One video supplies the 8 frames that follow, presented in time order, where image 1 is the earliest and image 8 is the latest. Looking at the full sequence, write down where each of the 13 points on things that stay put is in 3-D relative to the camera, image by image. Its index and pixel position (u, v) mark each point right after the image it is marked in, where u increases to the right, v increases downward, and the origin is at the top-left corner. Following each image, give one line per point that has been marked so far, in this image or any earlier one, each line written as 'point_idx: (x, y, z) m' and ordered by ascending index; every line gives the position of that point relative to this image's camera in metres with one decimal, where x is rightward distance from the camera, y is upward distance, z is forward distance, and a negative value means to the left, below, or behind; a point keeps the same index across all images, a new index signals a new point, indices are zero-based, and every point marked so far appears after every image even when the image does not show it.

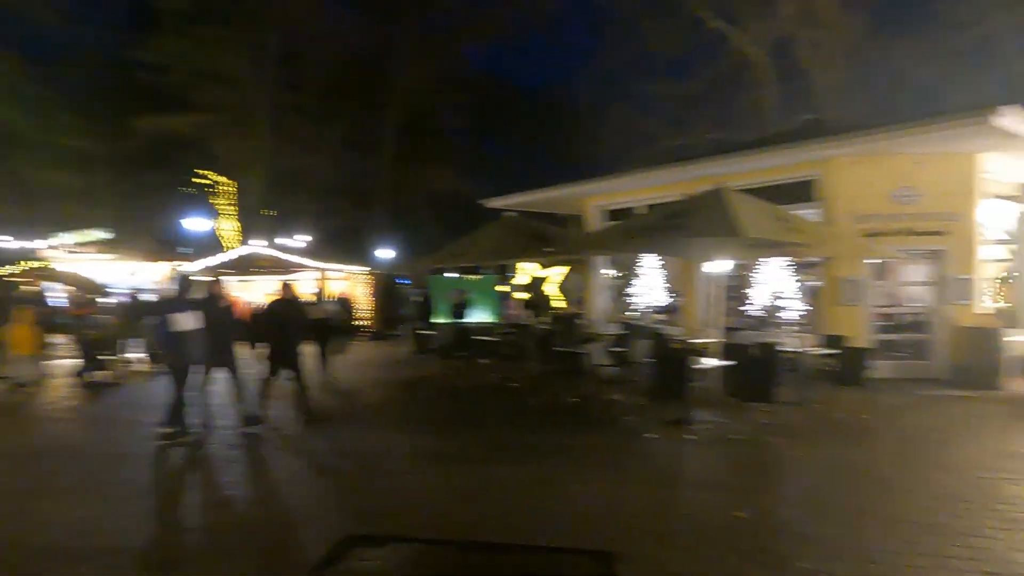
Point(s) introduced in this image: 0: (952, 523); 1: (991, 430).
0: (+3.6, -1.9, +5.5) m
1: (+6.4, -1.9, +9.0) m
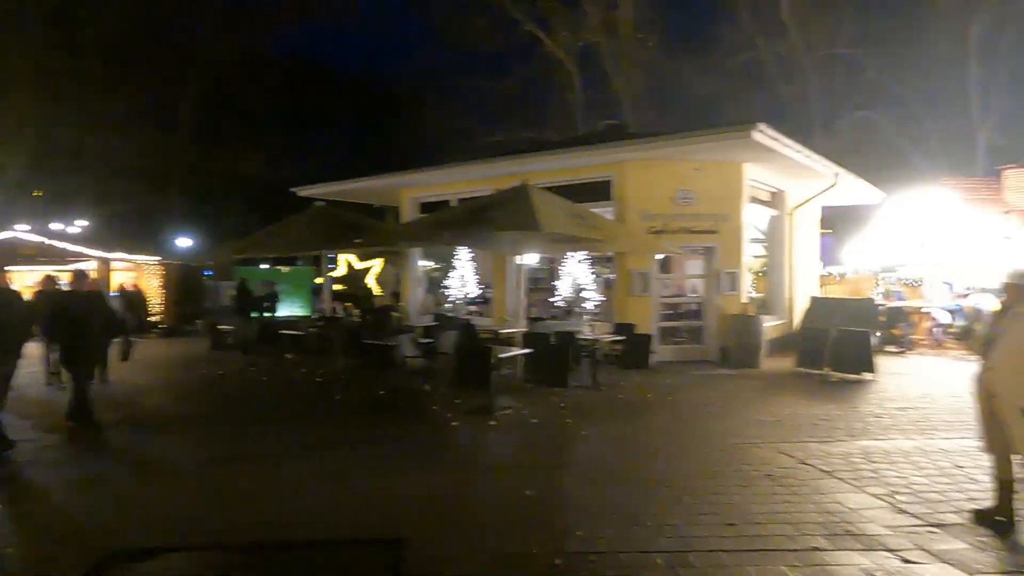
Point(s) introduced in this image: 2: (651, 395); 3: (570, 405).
0: (+1.8, -1.9, +6.3) m
1: (+3.6, -1.8, +10.4) m
2: (+2.2, -1.7, +10.7) m
3: (+0.9, -1.7, +9.8) m
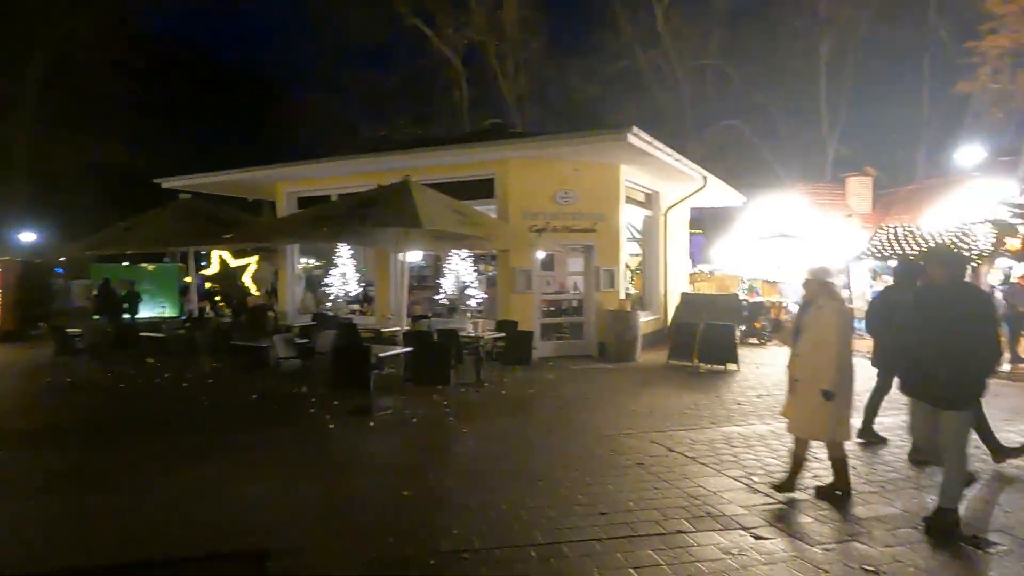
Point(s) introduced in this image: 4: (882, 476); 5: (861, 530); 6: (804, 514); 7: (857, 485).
0: (+0.6, -1.8, +6.5) m
1: (+1.7, -1.7, +10.8) m
2: (+0.3, -1.7, +10.9) m
3: (-0.9, -1.7, +9.8) m
4: (+3.6, -1.8, +6.5) m
5: (+2.7, -1.9, +5.2) m
6: (+2.4, -1.9, +5.6) m
7: (+3.2, -1.9, +6.2) m
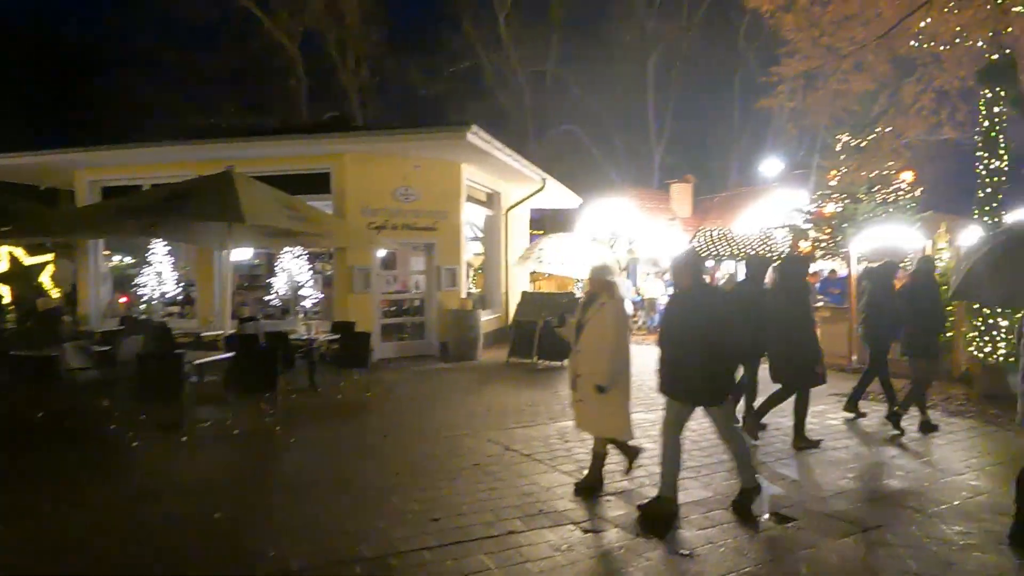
0: (-1.0, -1.8, +6.3) m
1: (-0.9, -1.7, +10.8) m
2: (-2.3, -1.7, +10.5) m
3: (-3.2, -1.7, +9.1) m
4: (+2.0, -1.8, +7.0) m
5: (+1.4, -1.9, +5.5) m
6: (+1.0, -1.9, +5.8) m
7: (+1.6, -1.8, +6.6) m
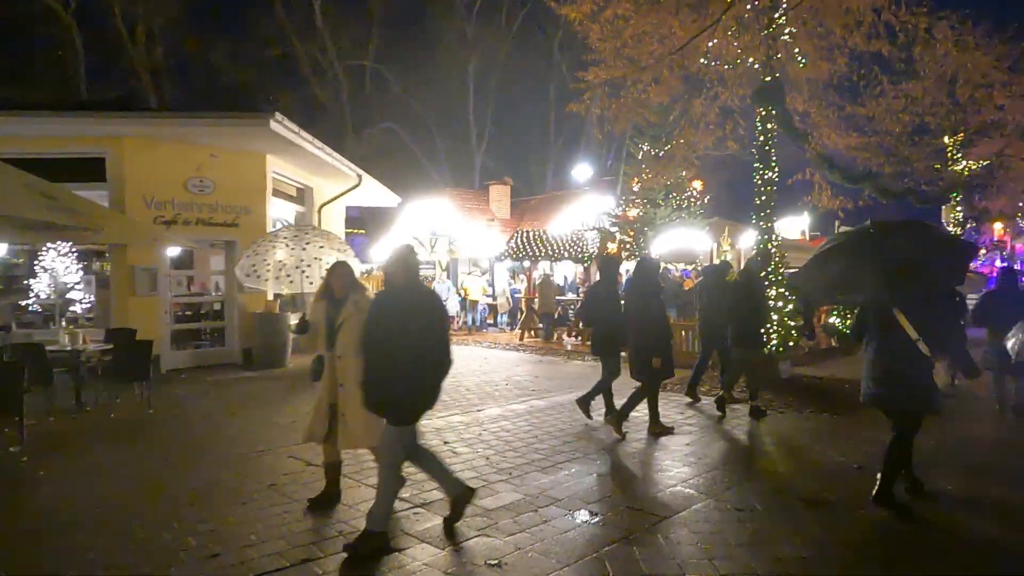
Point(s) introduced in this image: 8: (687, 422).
0: (-2.7, -1.9, +5.5) m
1: (-3.7, -1.7, +9.8) m
2: (-5.0, -1.7, +9.2) m
3: (-5.5, -1.7, +7.6) m
4: (0.0, -1.8, +6.9) m
5: (-0.2, -1.9, +5.3) m
6: (-0.6, -1.9, +5.5) m
7: (-0.2, -1.8, +6.5) m
8: (+2.4, -1.8, +9.0) m
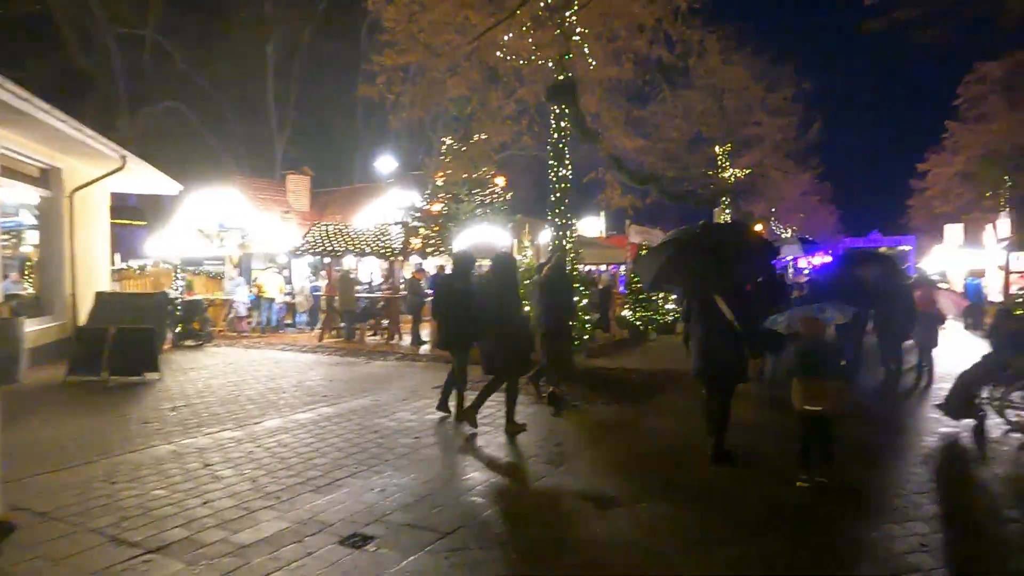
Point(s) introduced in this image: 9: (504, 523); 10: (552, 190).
0: (-4.3, -1.9, +4.0) m
1: (-6.5, -1.7, +7.9) m
2: (-7.5, -1.7, +7.0) m
3: (-7.6, -1.7, +5.3) m
4: (-2.1, -1.8, +6.1) m
5: (-1.8, -1.9, +4.5) m
6: (-2.3, -1.9, +4.6) m
7: (-2.2, -1.8, +5.6) m
8: (-0.4, -1.8, +8.8) m
9: (-0.1, -1.9, +5.3) m
10: (+0.7, +1.8, +12.0) m
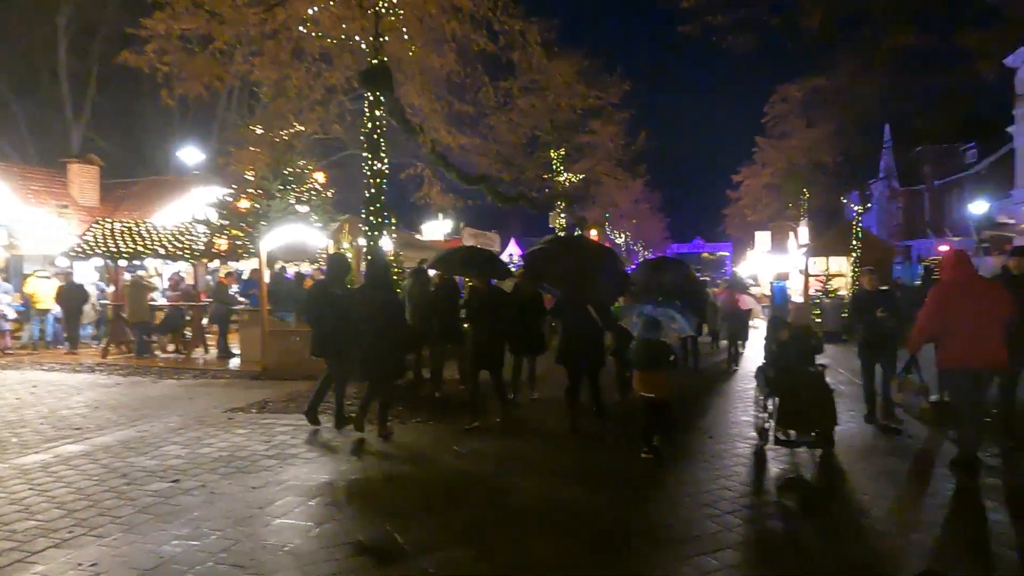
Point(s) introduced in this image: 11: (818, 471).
0: (-5.4, -1.9, +1.9) m
1: (-8.4, -1.9, +5.2) m
2: (-9.3, -1.8, +4.1) m
3: (-9.0, -1.8, +2.4) m
4: (-3.8, -1.9, +4.5) m
5: (-3.2, -1.9, +3.0) m
6: (-3.6, -1.9, +2.9) m
7: (-3.8, -1.9, +4.0) m
8: (-2.7, -1.8, +7.4) m
9: (-1.6, -1.9, +4.1) m
10: (-2.4, +1.7, +10.9) m
11: (+3.1, -1.9, +6.8) m
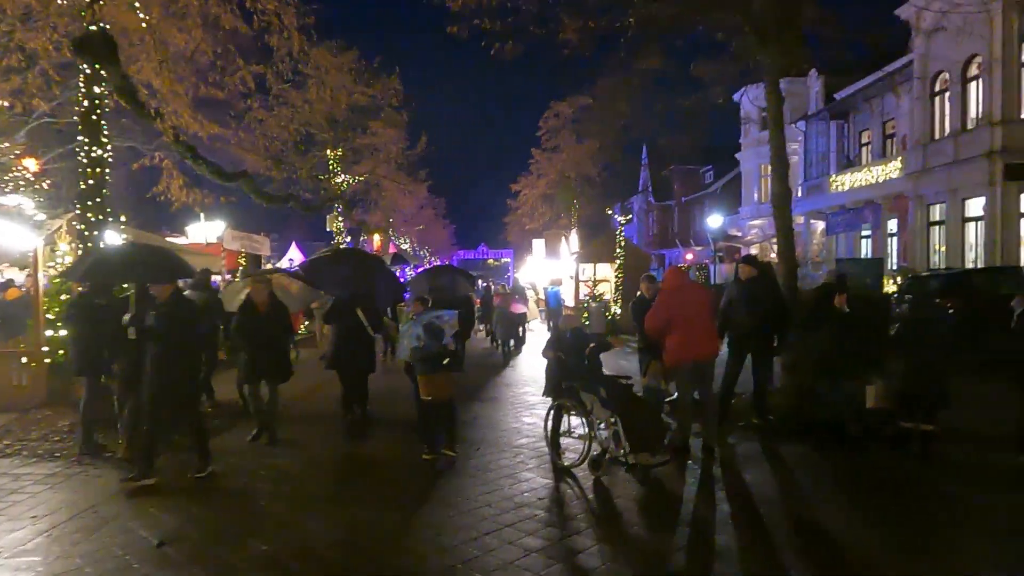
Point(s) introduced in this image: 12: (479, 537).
0: (-5.9, -2.0, -0.4) m
1: (-9.8, -2.0, +1.8) m
2: (-10.2, -2.0, +0.4) m
3: (-9.5, -1.9, -1.0) m
4: (-5.2, -1.9, +2.5) m
5: (-4.1, -2.0, +1.3) m
6: (-4.5, -2.0, +1.1) m
7: (-5.0, -2.0, +2.0) m
8: (-5.0, -1.9, +5.7) m
9: (-3.0, -2.0, +2.9) m
10: (-5.8, +1.5, +9.1) m
11: (+0.7, -1.9, +6.9) m
12: (-0.3, -2.0, +5.3) m
